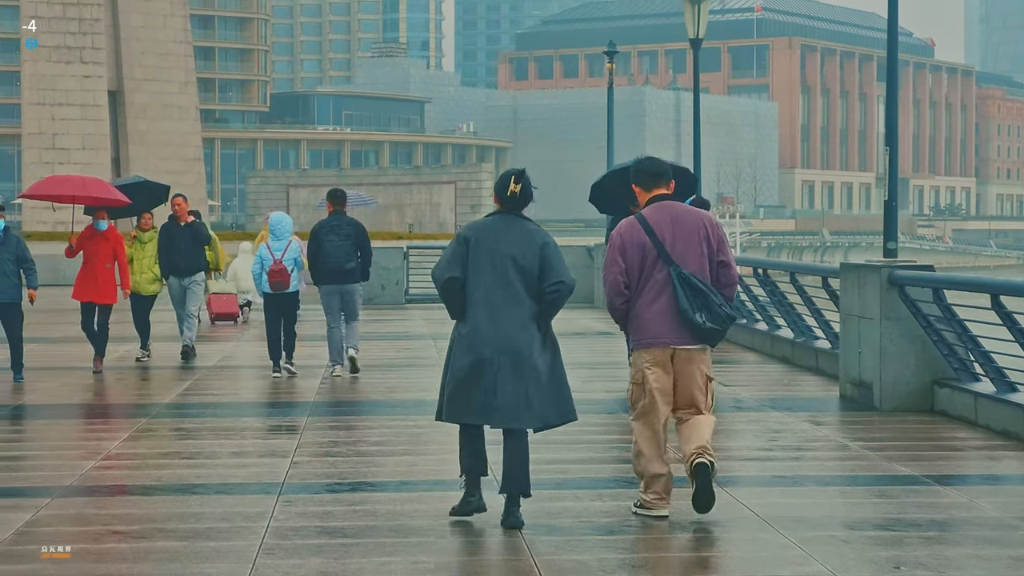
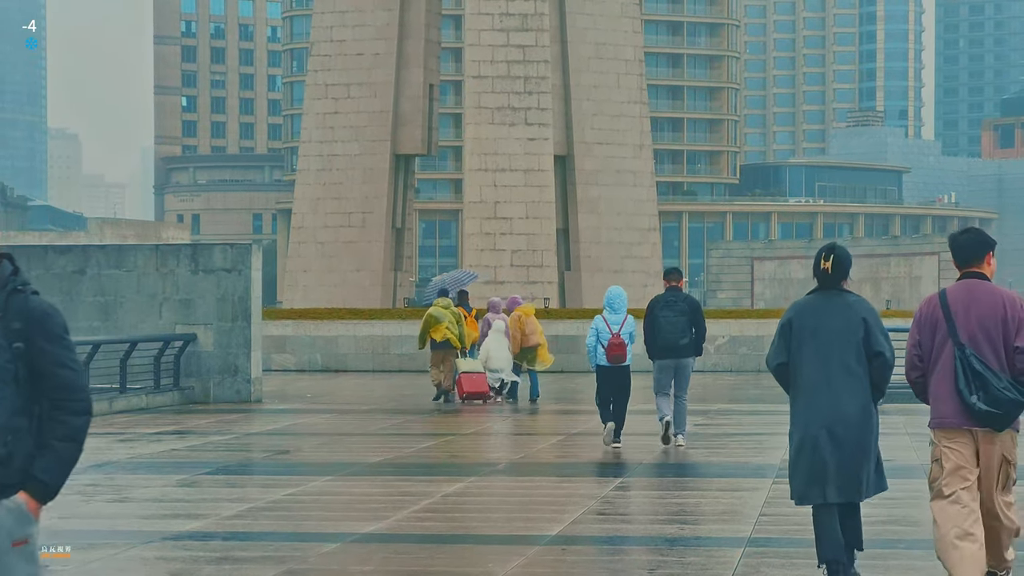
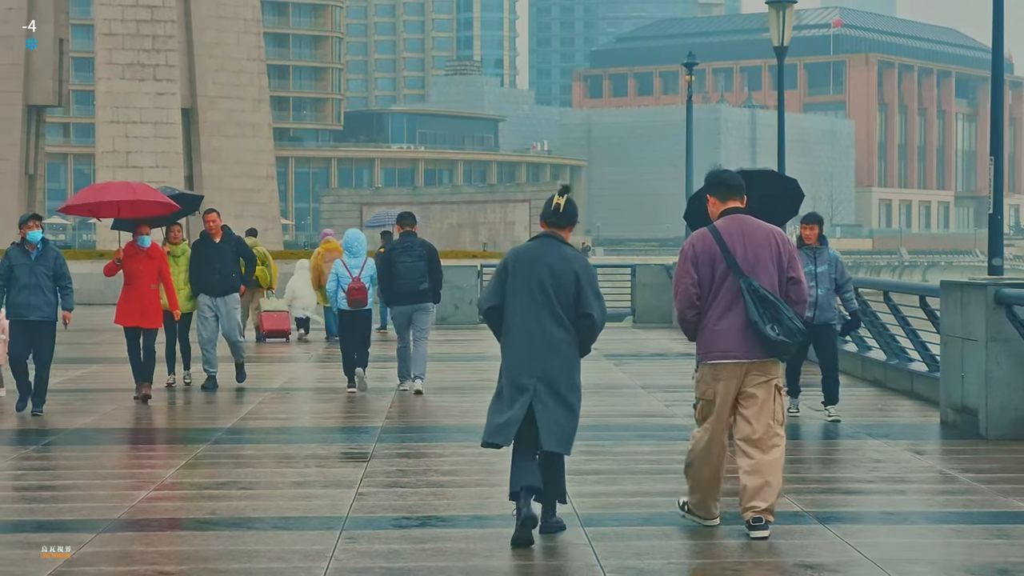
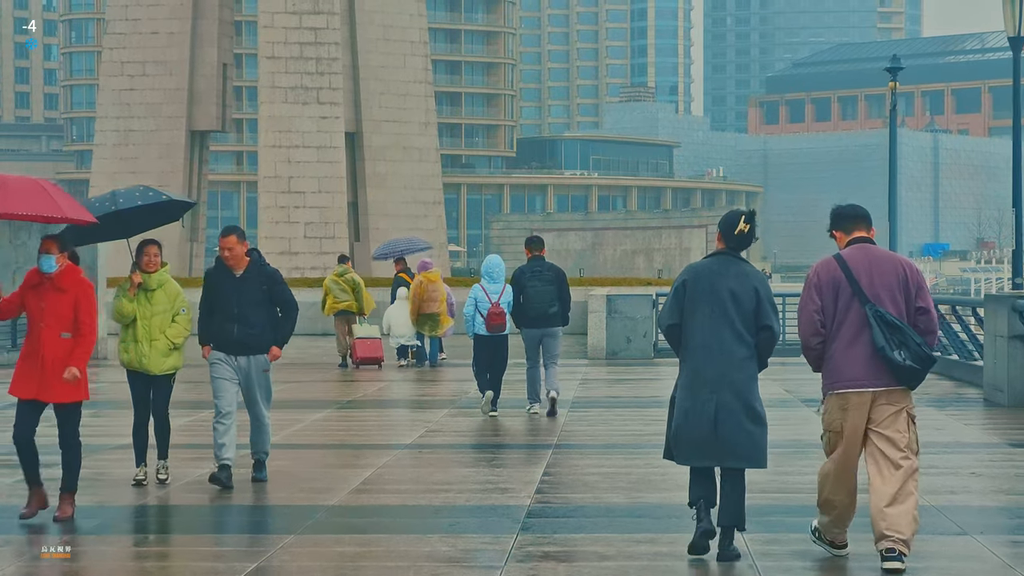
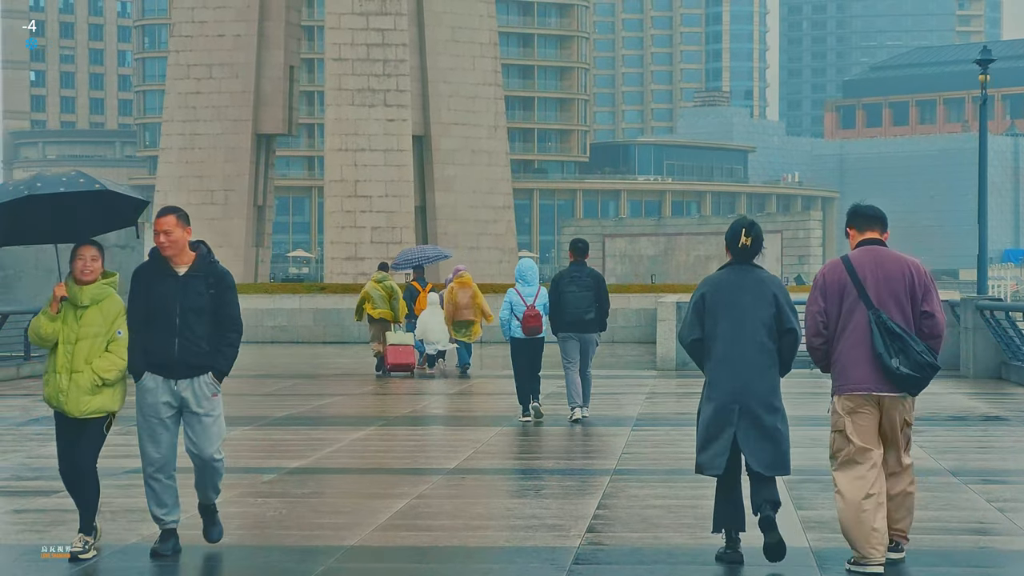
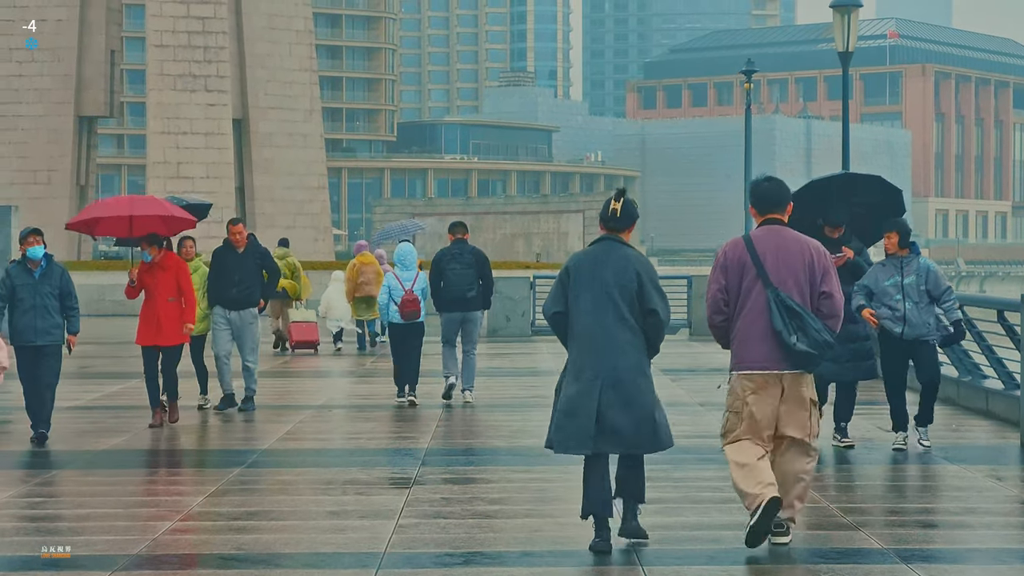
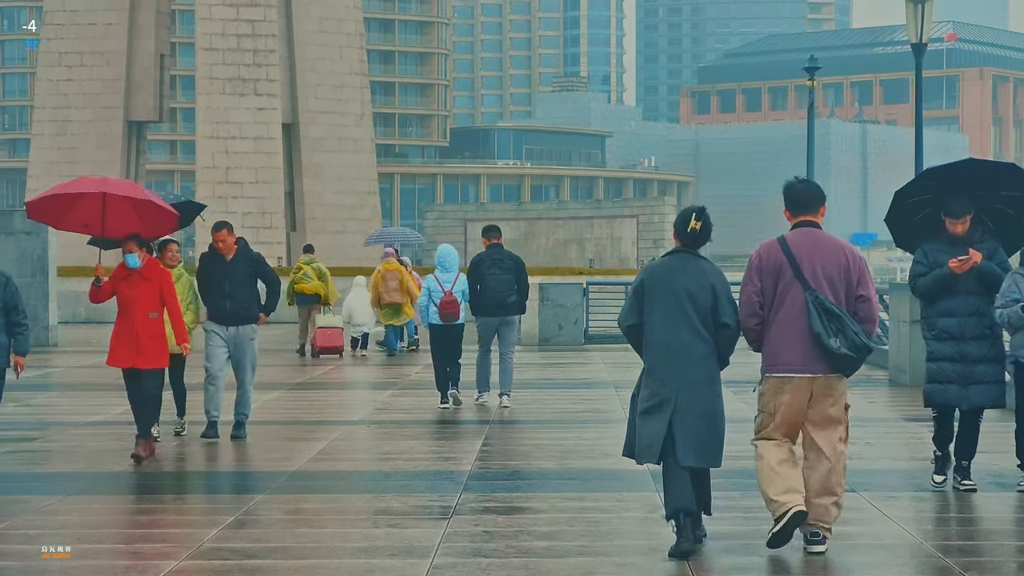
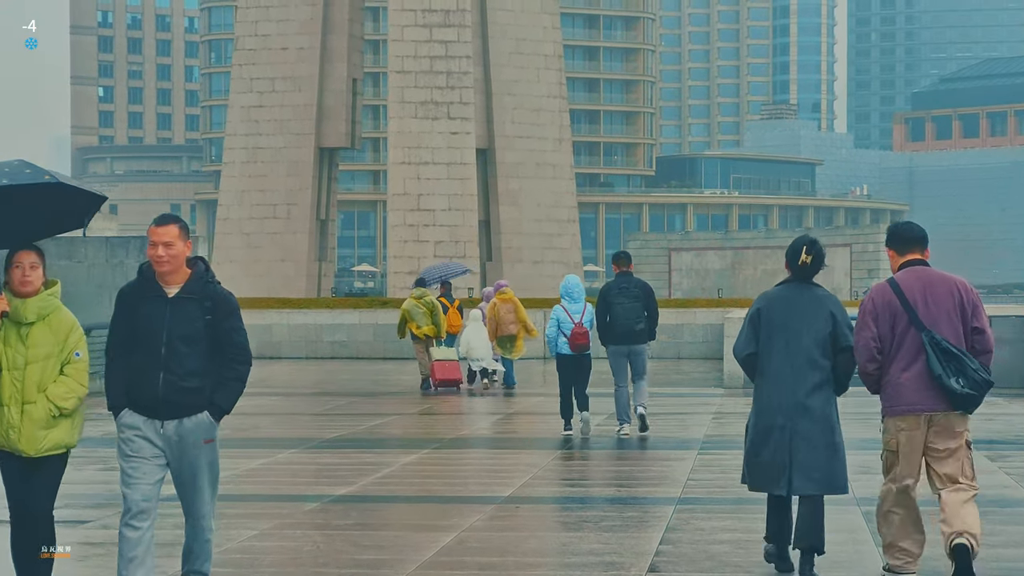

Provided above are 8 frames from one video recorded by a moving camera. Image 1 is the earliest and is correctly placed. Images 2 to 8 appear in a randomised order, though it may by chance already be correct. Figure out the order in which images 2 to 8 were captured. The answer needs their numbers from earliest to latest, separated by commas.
3, 6, 7, 4, 5, 8, 2
